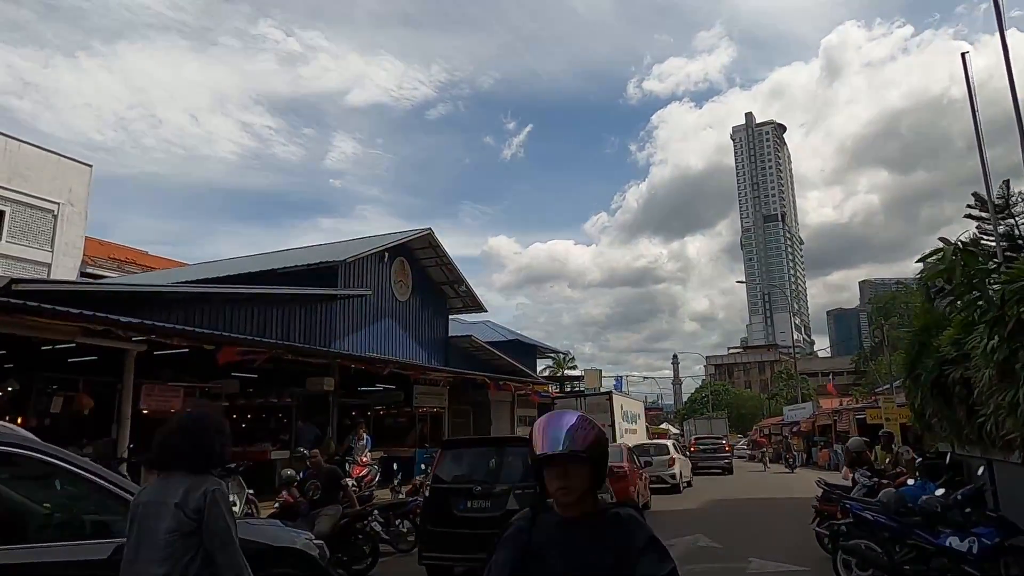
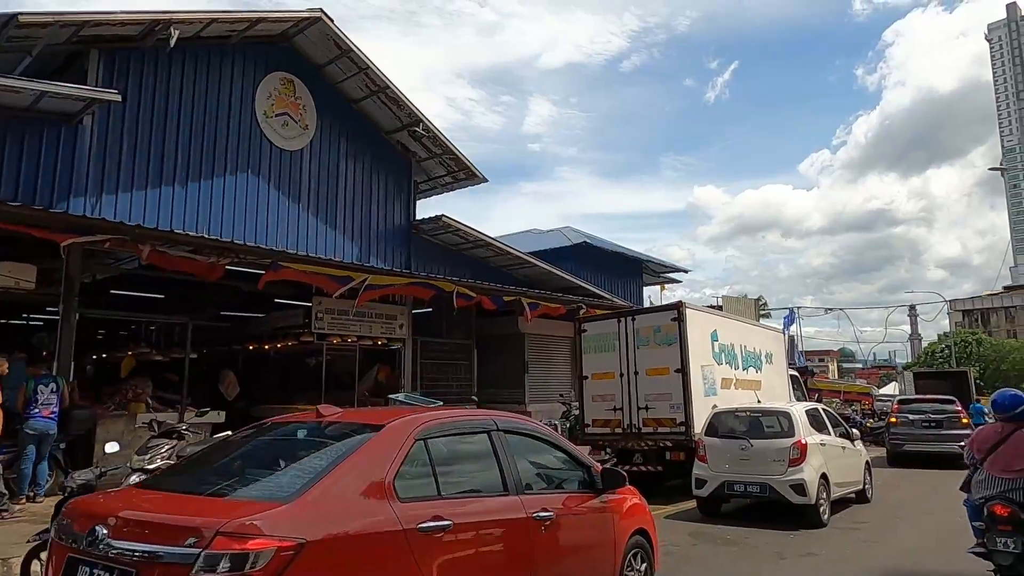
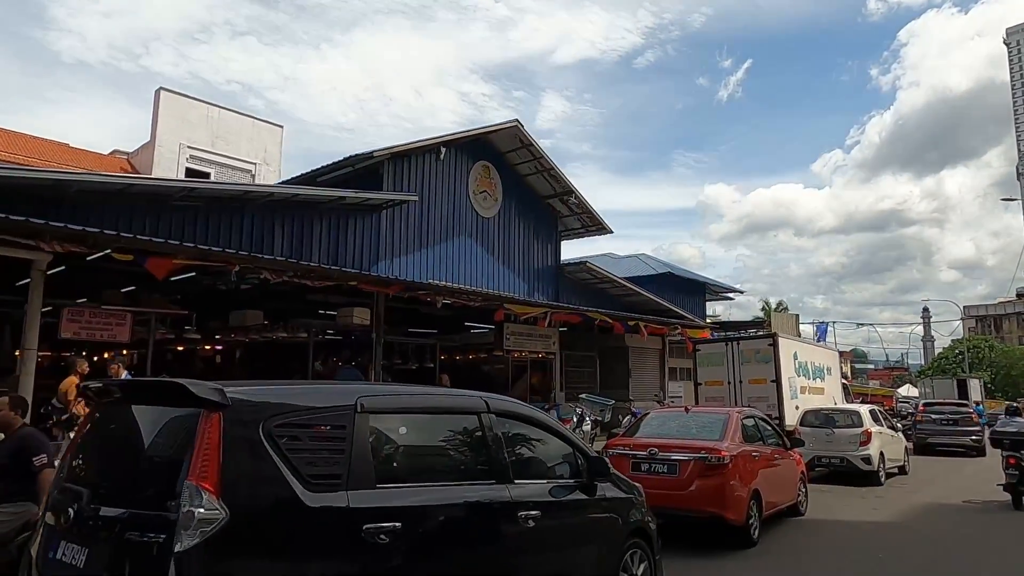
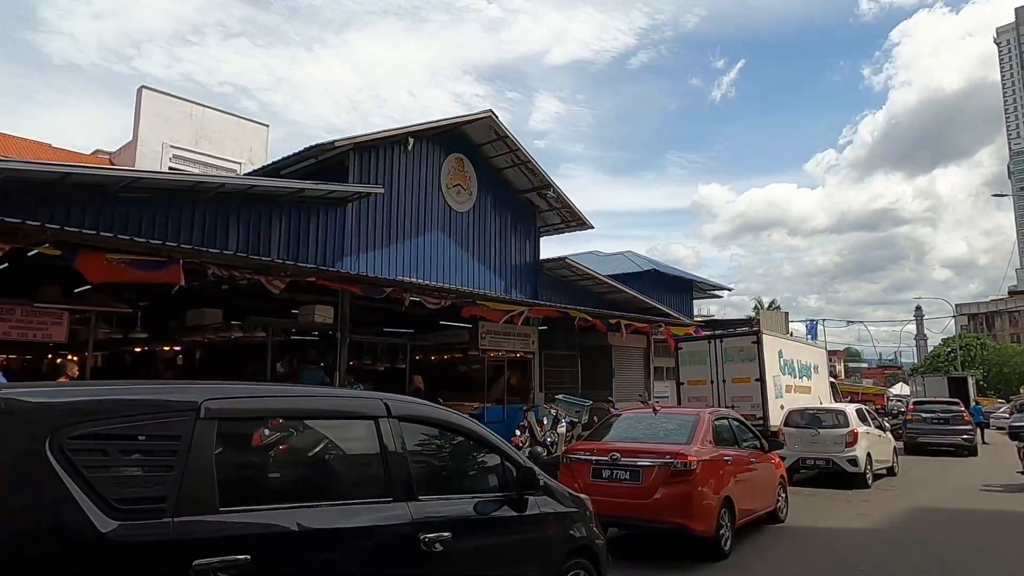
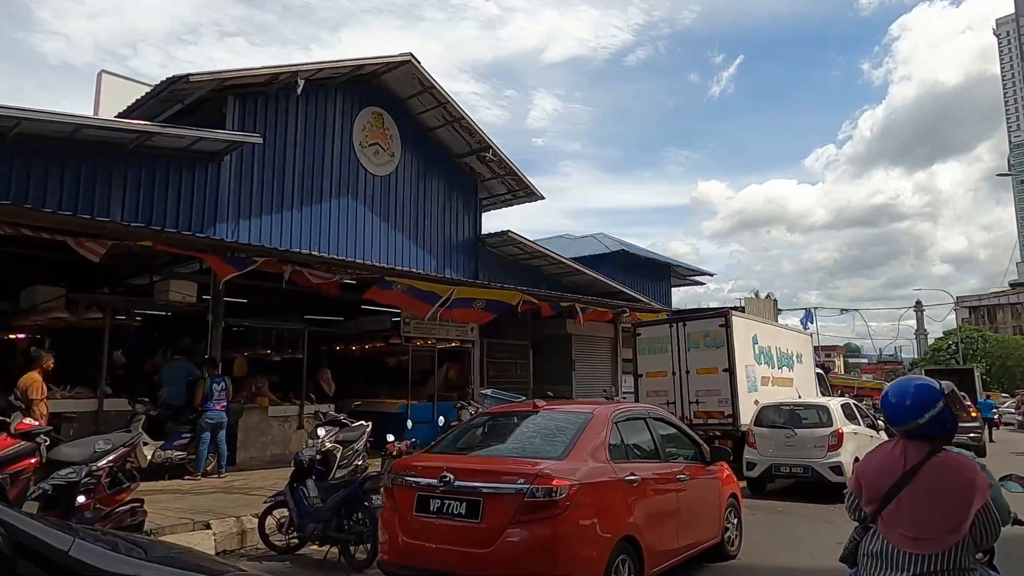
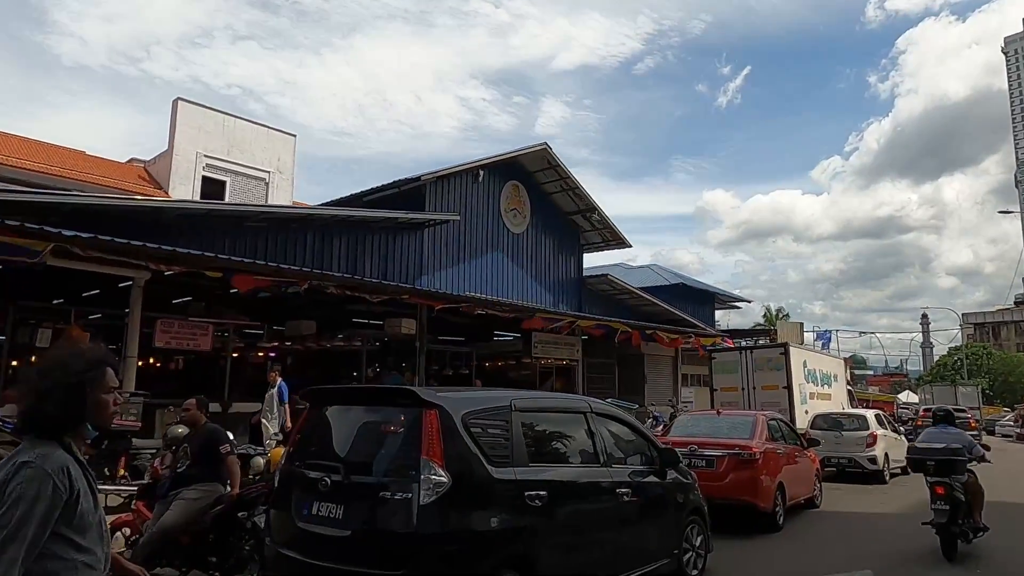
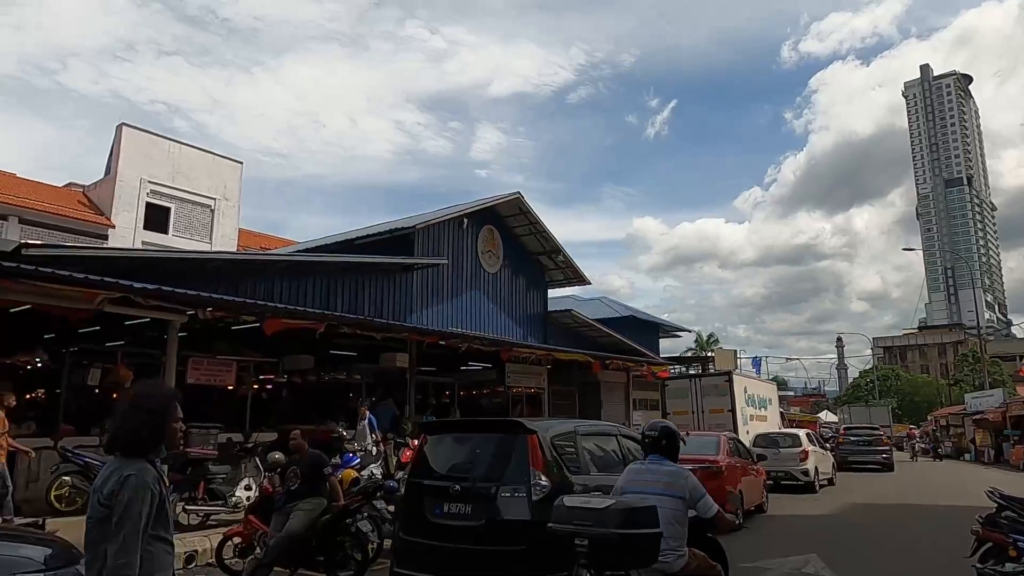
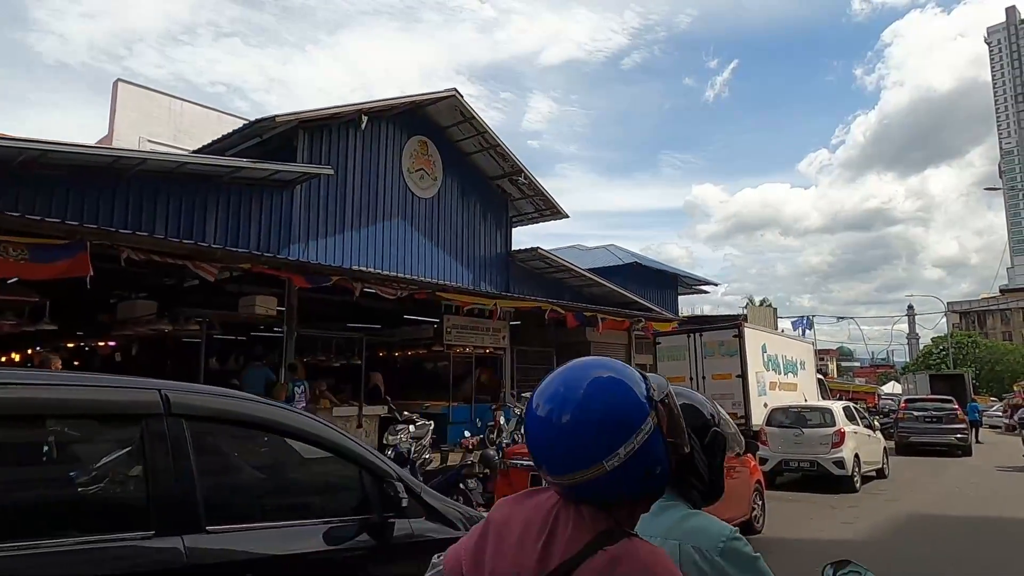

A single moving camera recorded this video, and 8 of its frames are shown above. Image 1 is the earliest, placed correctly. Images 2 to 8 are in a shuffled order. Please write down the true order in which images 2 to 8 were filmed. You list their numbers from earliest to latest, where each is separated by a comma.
7, 6, 3, 4, 8, 5, 2
